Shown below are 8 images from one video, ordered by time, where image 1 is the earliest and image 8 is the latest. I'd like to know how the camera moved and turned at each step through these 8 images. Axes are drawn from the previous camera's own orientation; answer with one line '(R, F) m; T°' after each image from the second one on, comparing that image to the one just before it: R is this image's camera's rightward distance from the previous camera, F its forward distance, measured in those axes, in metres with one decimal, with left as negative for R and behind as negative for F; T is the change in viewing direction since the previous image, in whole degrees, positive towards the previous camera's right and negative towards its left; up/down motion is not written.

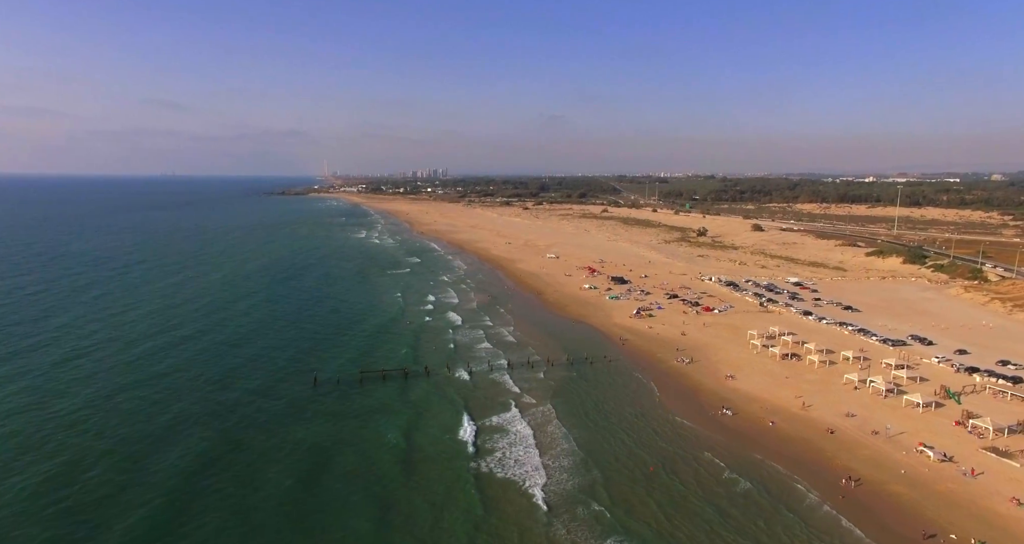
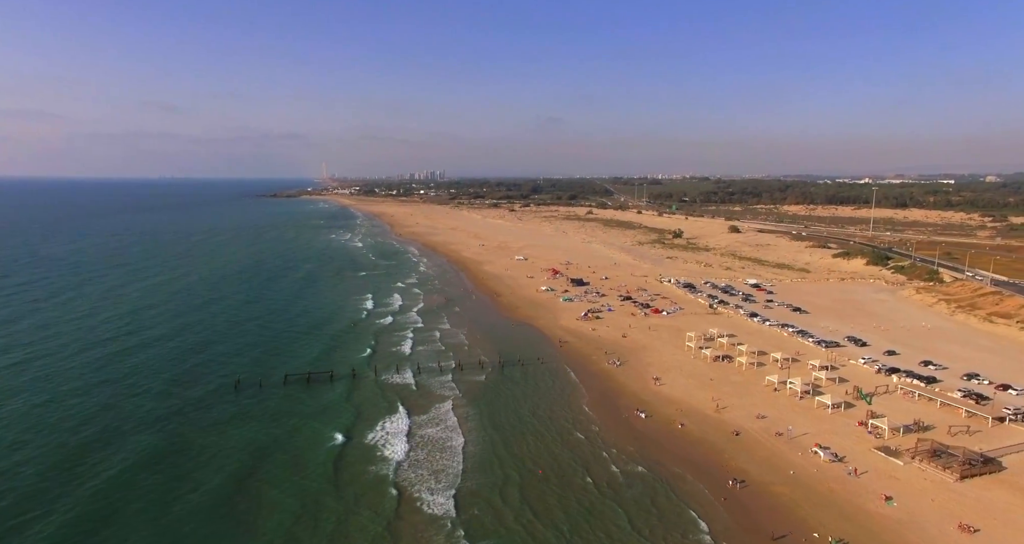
(+3.1, -0.3) m; +1°
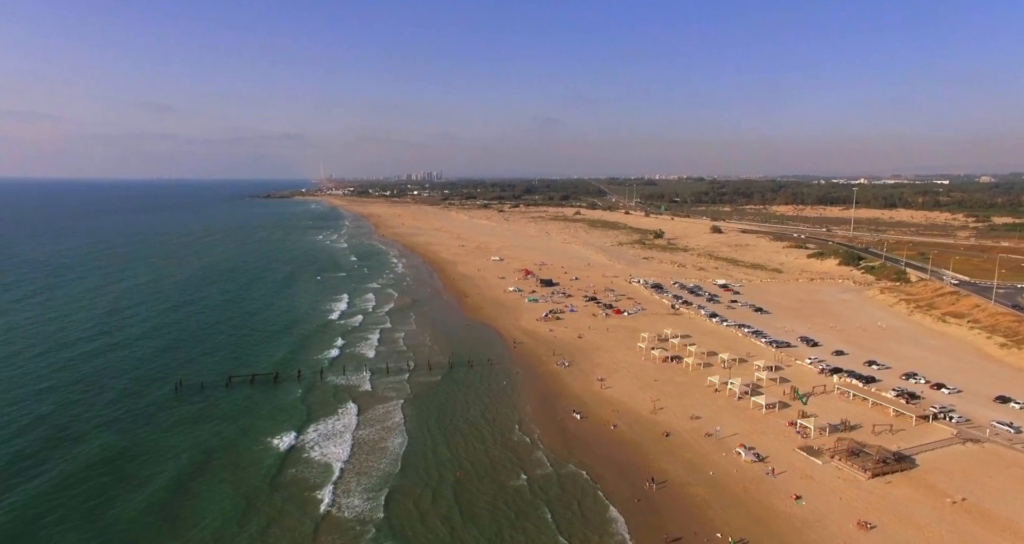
(+2.3, -0.1) m; +1°
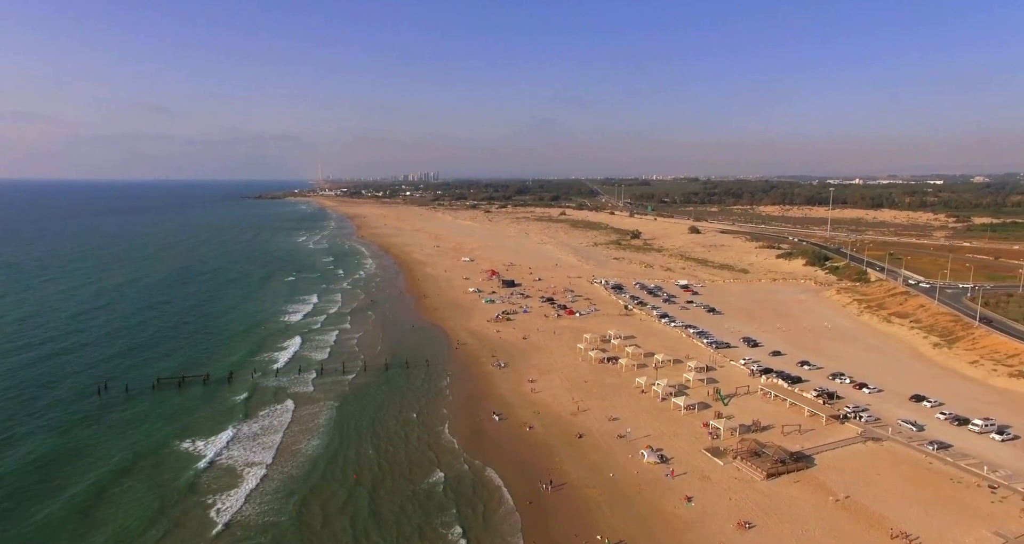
(+3.0, 0.0) m; +1°
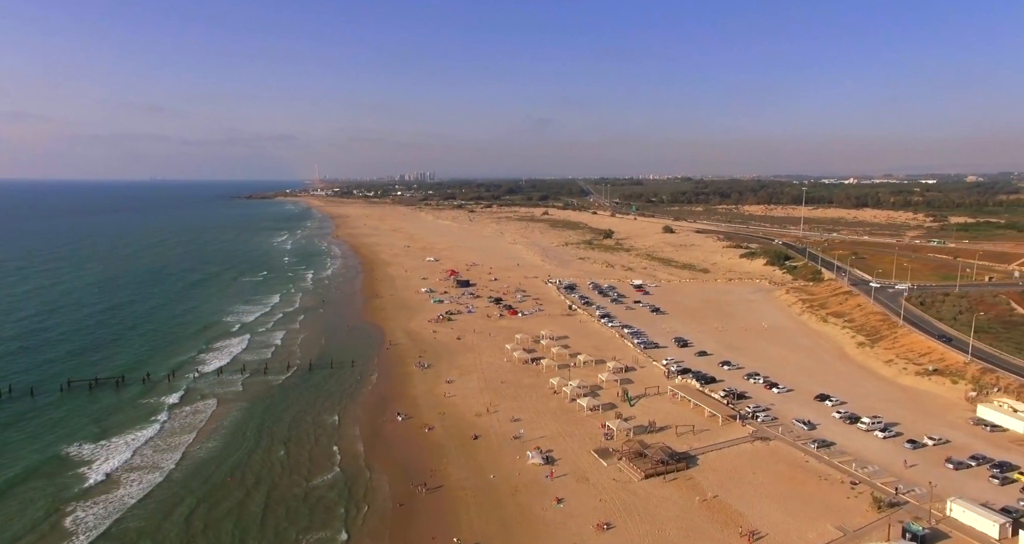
(+3.5, 0.0) m; +1°
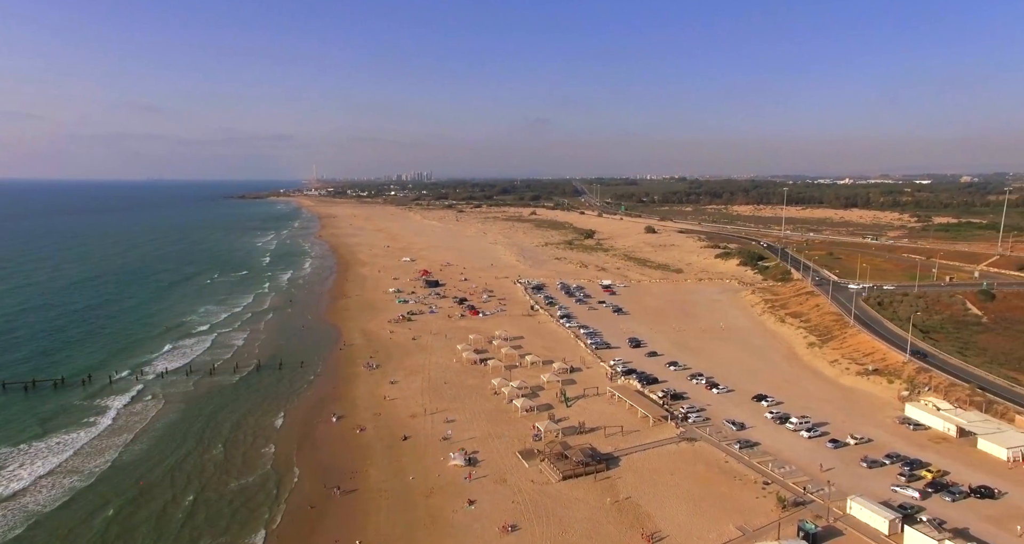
(+2.4, 0.0) m; +1°
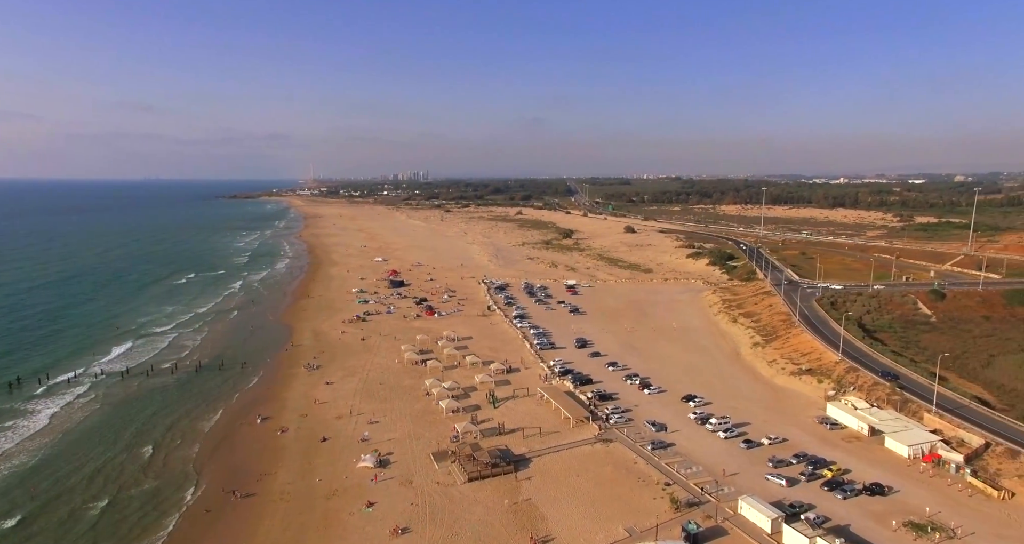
(+2.7, +0.1) m; +1°
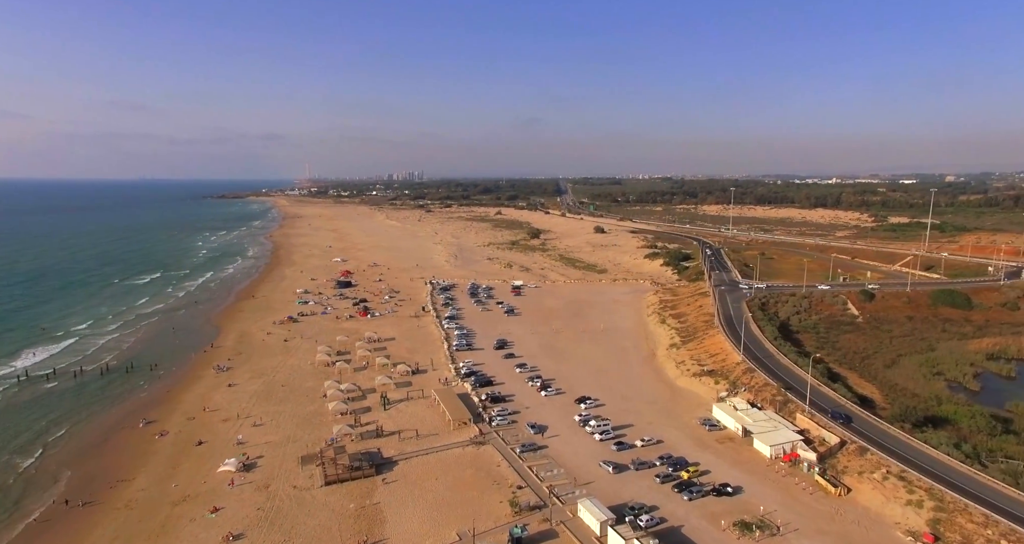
(+4.0, +0.1) m; +1°
